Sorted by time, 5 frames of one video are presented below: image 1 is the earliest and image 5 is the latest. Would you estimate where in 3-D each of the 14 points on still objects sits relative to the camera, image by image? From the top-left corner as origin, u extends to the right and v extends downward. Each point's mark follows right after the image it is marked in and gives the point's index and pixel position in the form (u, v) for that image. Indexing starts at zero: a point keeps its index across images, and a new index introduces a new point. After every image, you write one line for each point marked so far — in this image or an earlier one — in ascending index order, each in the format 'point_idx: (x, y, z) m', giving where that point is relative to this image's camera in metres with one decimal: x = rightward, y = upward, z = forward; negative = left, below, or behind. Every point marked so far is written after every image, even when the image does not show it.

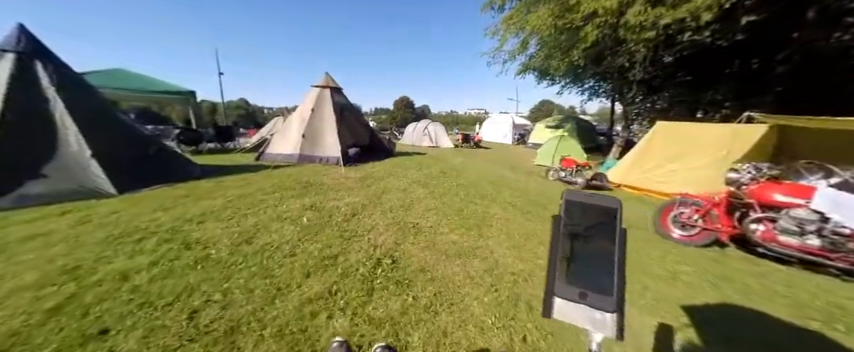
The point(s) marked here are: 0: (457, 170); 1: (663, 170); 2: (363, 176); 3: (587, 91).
0: (+1.1, +0.3, +9.9) m
1: (+6.9, +0.2, +7.5) m
2: (-1.9, 0.0, +7.6) m
3: (+11.9, +6.3, +18.9) m
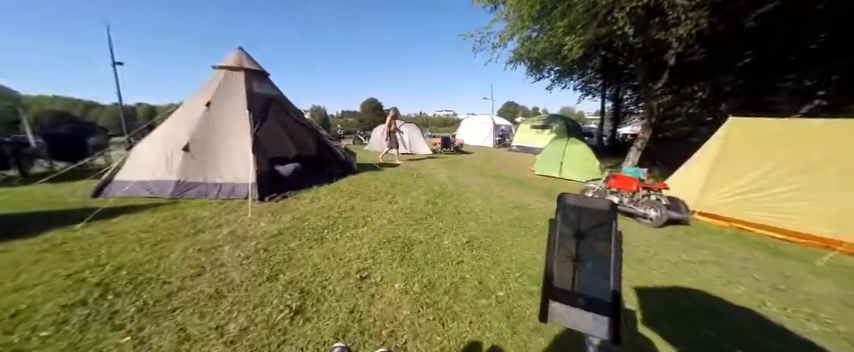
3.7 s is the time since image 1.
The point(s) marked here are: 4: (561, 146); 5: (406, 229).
0: (+0.5, -0.5, +6.5) m
1: (+6.5, -0.2, +4.8) m
2: (-2.2, -0.8, +3.9) m
3: (+10.0, +5.9, +16.7) m
4: (+5.7, +1.3, +10.8) m
5: (-0.3, -0.8, +4.0) m
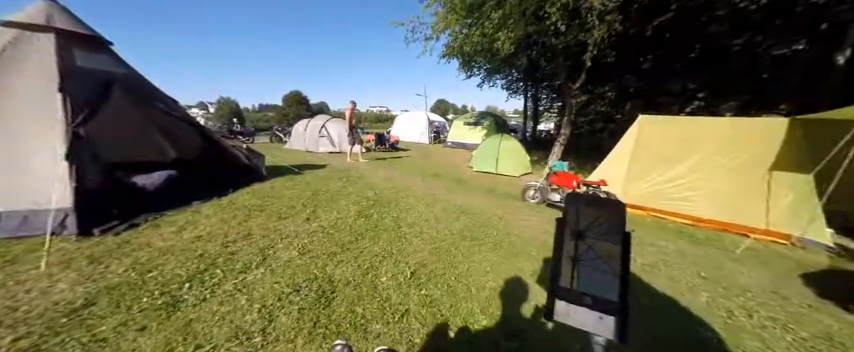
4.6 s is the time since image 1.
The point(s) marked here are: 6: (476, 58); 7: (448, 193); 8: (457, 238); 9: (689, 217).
0: (-0.9, -0.5, +5.5) m
1: (+5.3, -0.1, +5.3) m
2: (-2.9, -1.0, +2.2) m
3: (+5.4, +6.3, +17.5) m
4: (+3.0, +1.5, +10.9) m
5: (-1.1, -1.0, +2.8) m
6: (+2.4, +5.6, +11.9) m
7: (+0.6, -0.4, +6.6) m
8: (+0.5, -0.9, +3.8) m
9: (+5.4, -0.8, +5.2) m
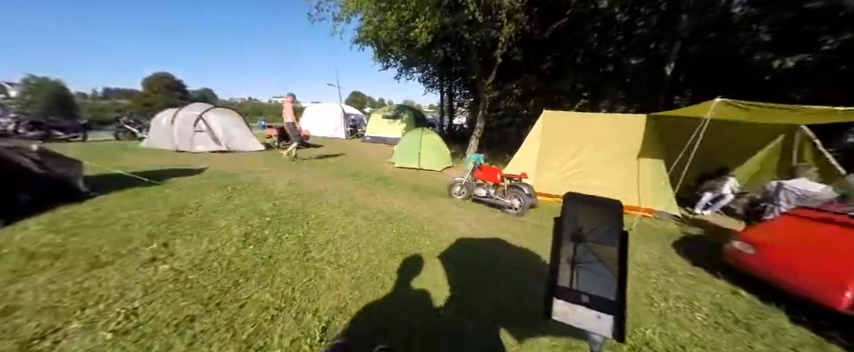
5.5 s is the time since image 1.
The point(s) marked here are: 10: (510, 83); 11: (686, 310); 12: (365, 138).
0: (-2.4, -0.7, +4.2) m
1: (+3.5, +0.2, +5.9) m
2: (-3.3, -1.3, +0.6) m
3: (-0.4, +6.7, +17.4) m
4: (-0.4, +1.7, +10.5) m
5: (-1.7, -1.1, +1.7) m
6: (-1.5, +5.7, +11.2) m
7: (-1.3, -0.4, +5.8) m
8: (-0.5, -1.0, +3.1) m
9: (+3.8, -0.6, +6.0) m
10: (+4.0, +4.5, +12.1) m
11: (+2.4, -1.3, +2.4) m
12: (-4.9, +3.0, +19.8) m
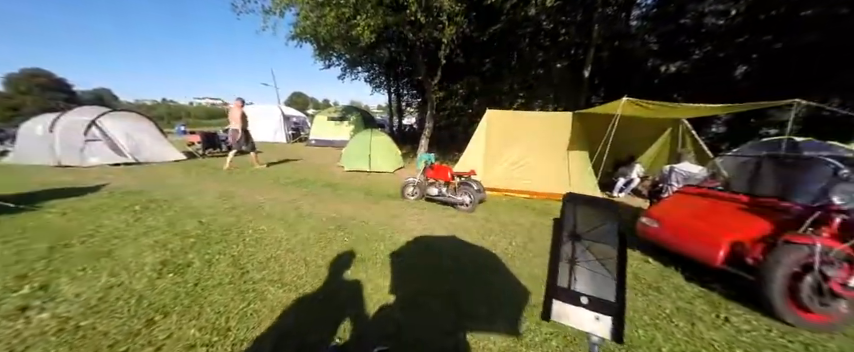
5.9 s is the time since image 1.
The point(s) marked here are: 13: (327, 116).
0: (-3.1, -0.8, +3.7) m
1: (+2.3, +0.3, +6.4) m
2: (-3.3, -1.5, 0.0) m
3: (-4.0, +6.6, +17.0) m
4: (-2.4, +1.5, +10.2) m
5: (-2.0, -1.3, +1.3) m
6: (-3.9, +5.5, +10.6) m
7: (-2.3, -0.6, +5.4) m
8: (-1.0, -1.1, +2.9) m
9: (+2.6, -0.4, +6.5) m
10: (+1.4, +4.6, +12.5) m
11: (+2.0, -1.1, +2.7) m
12: (-8.6, +2.5, +18.5) m
13: (-7.2, +4.4, +18.3) m
